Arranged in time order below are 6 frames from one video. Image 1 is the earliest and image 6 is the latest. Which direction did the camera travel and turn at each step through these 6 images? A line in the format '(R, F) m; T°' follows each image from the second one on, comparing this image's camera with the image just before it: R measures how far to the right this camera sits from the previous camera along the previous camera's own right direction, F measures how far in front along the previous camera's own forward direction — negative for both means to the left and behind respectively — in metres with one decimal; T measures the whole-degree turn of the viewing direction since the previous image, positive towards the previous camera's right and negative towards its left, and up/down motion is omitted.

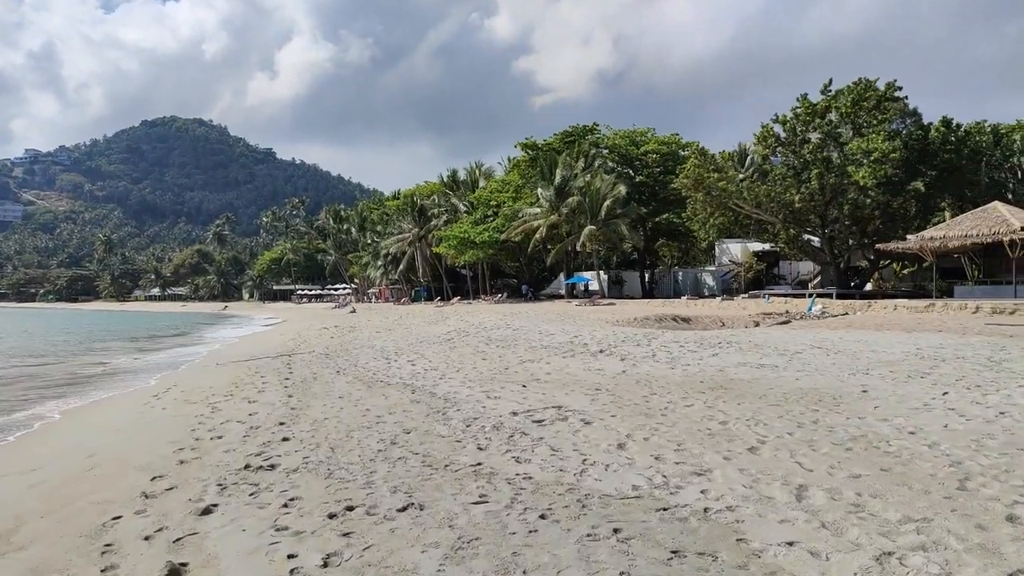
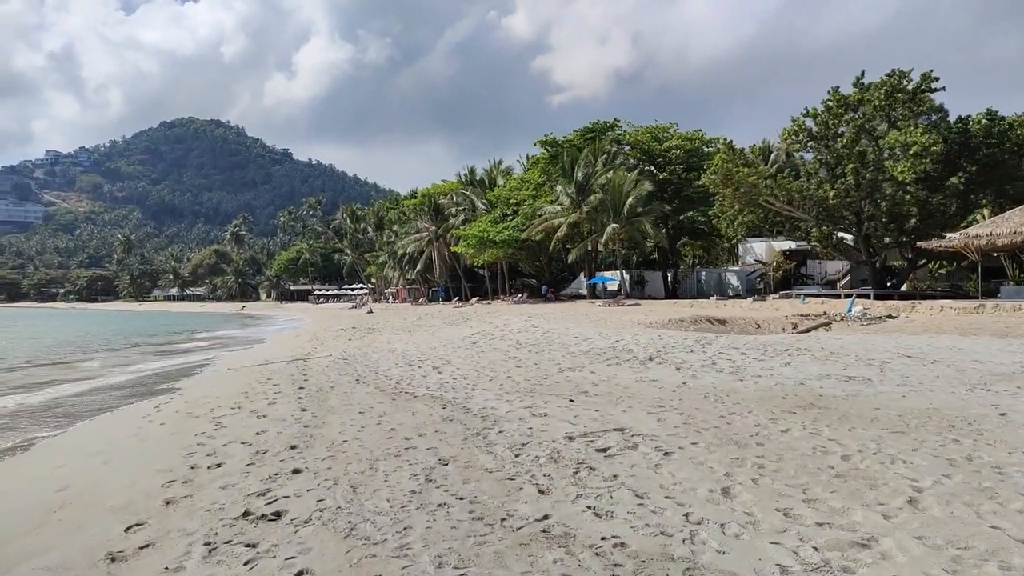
(-0.3, +1.0) m; -1°
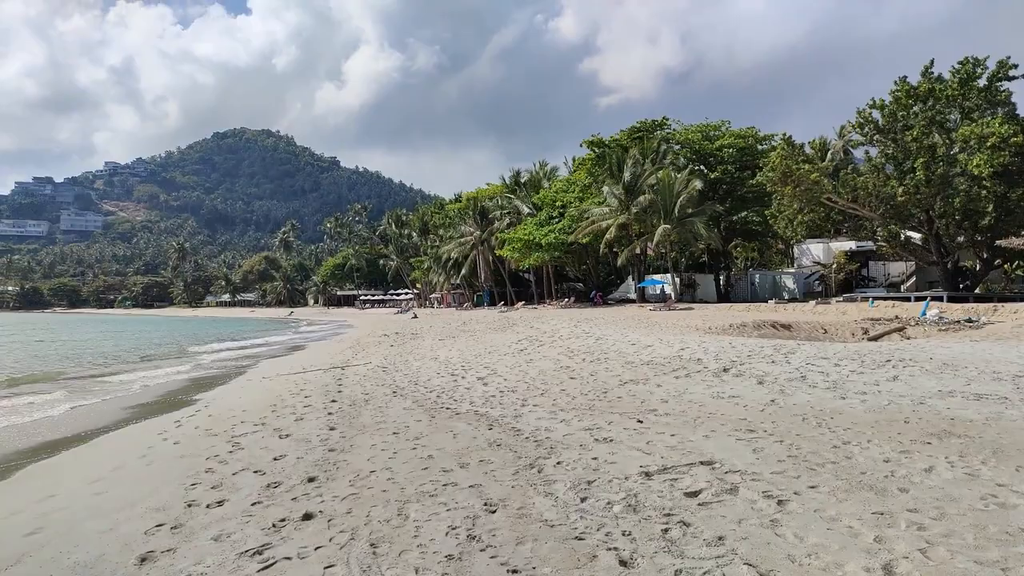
(-0.1, +0.9) m; -4°
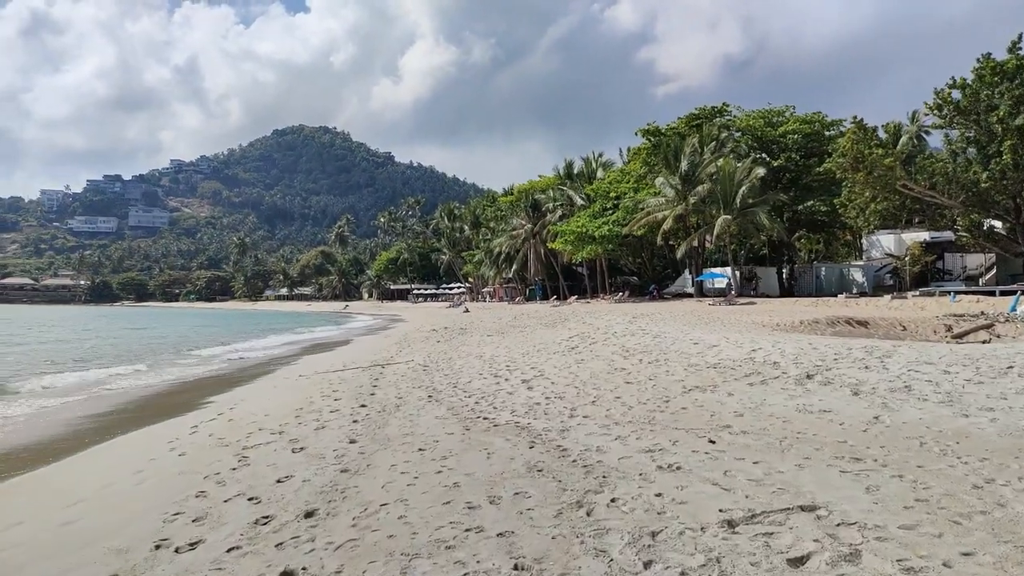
(+0.1, +0.9) m; -4°
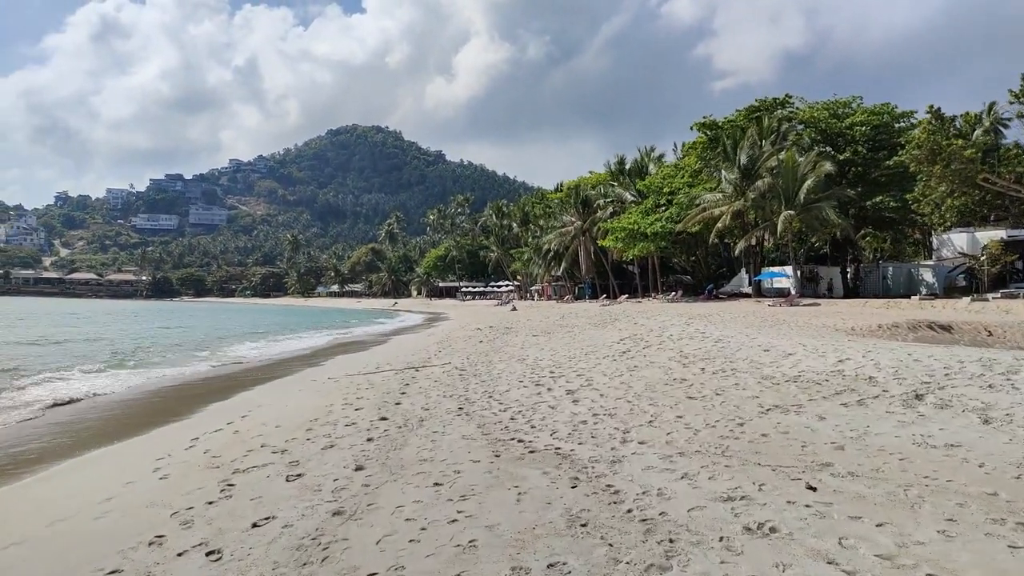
(+0.1, +1.0) m; -4°
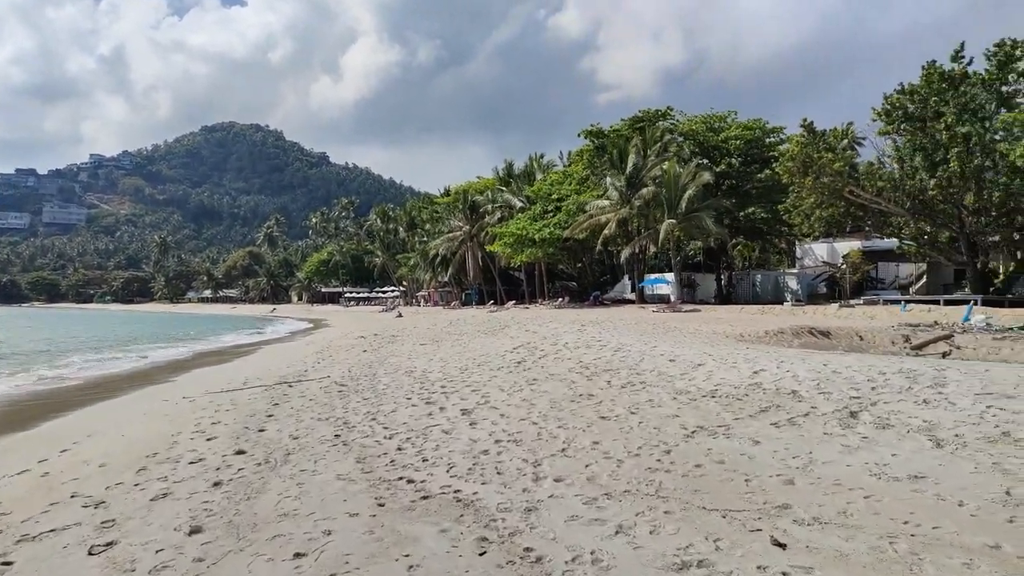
(0.0, +0.9) m; +9°
